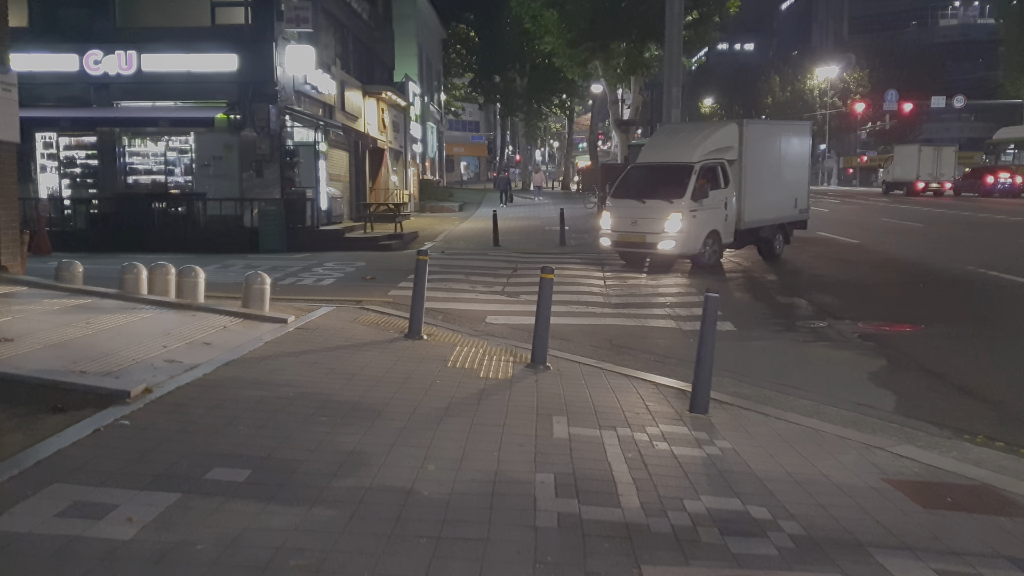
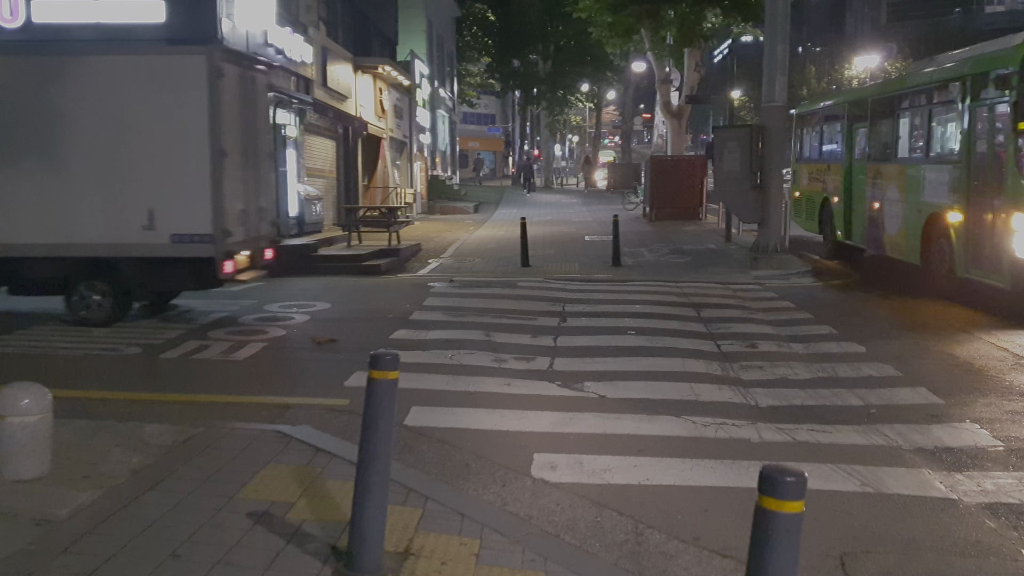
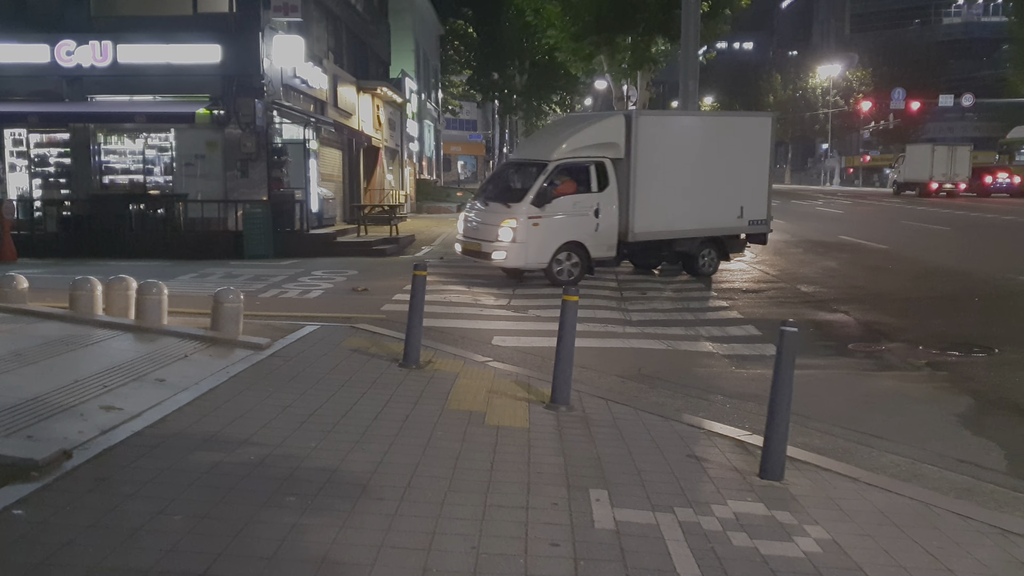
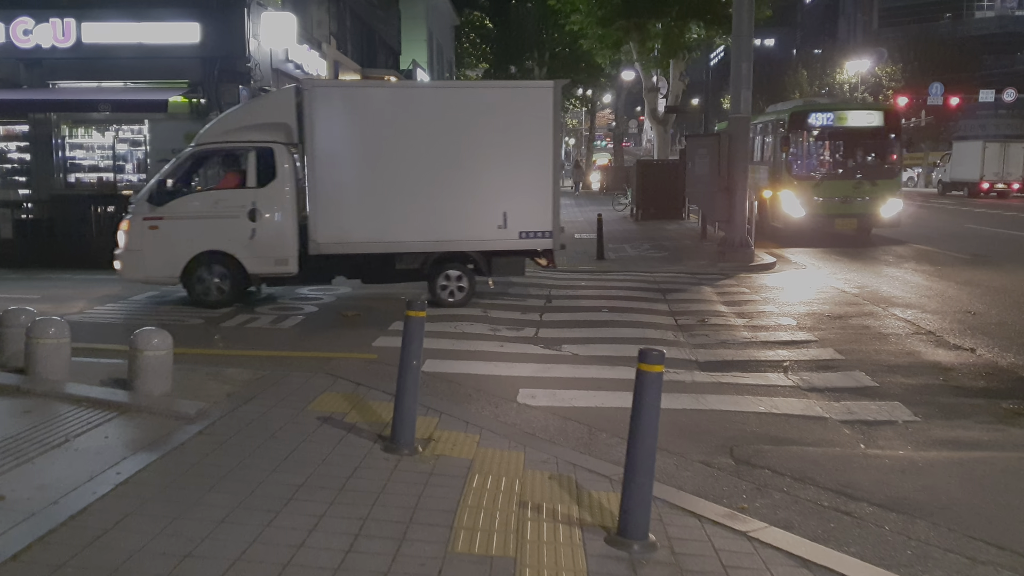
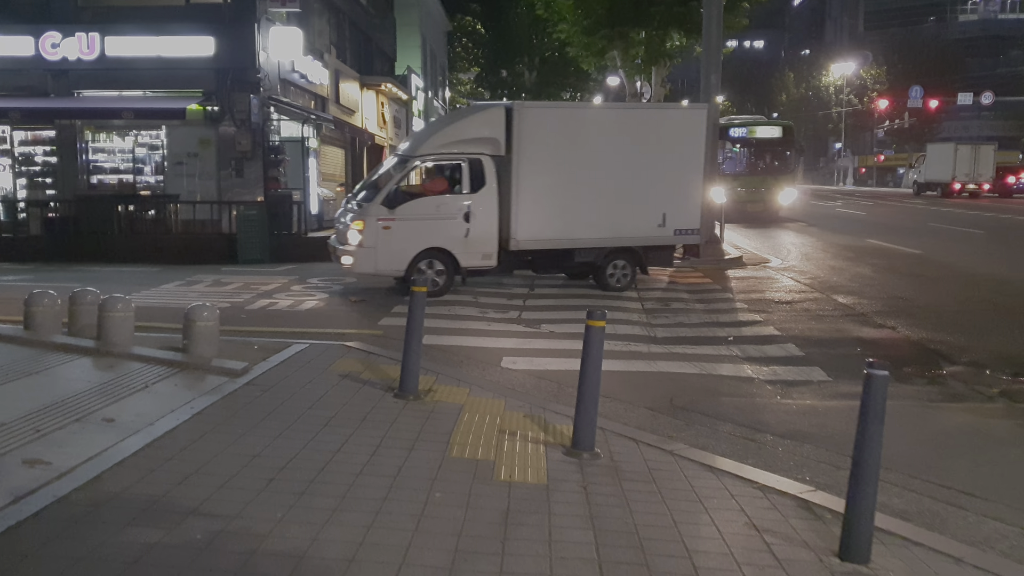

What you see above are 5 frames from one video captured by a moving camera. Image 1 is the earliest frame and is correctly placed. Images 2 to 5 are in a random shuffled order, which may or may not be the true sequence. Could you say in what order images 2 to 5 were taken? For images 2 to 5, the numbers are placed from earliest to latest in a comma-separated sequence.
3, 5, 4, 2
